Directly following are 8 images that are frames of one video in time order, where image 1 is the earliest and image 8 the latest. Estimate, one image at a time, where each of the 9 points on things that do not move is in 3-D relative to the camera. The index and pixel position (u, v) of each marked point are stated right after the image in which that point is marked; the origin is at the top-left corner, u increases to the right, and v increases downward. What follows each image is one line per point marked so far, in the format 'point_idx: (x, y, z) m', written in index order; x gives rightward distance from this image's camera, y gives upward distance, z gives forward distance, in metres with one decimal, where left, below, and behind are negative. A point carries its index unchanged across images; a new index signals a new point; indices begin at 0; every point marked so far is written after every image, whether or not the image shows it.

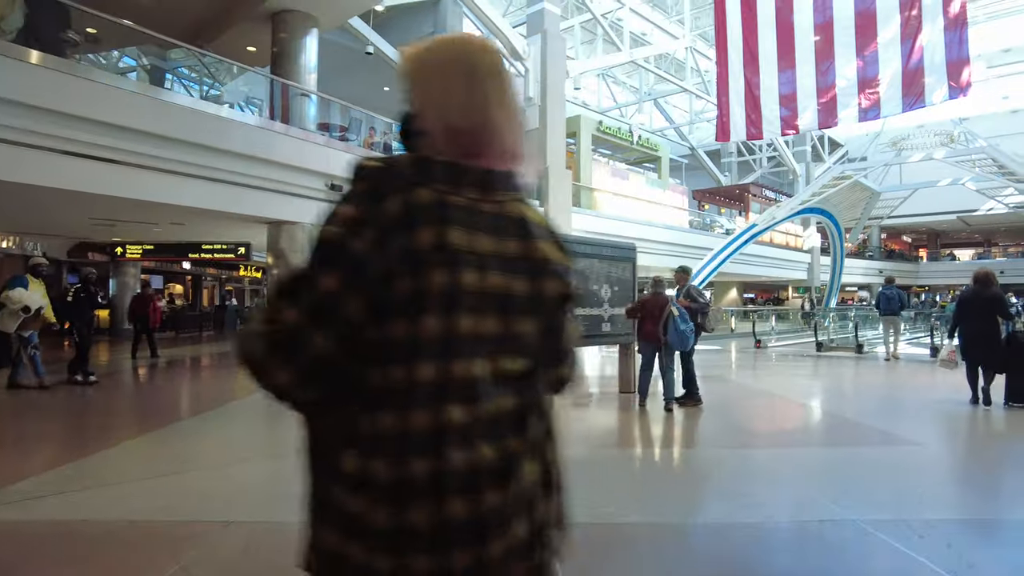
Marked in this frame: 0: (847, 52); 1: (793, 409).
0: (+6.2, +4.4, +11.8) m
1: (+3.2, -1.4, +7.2) m
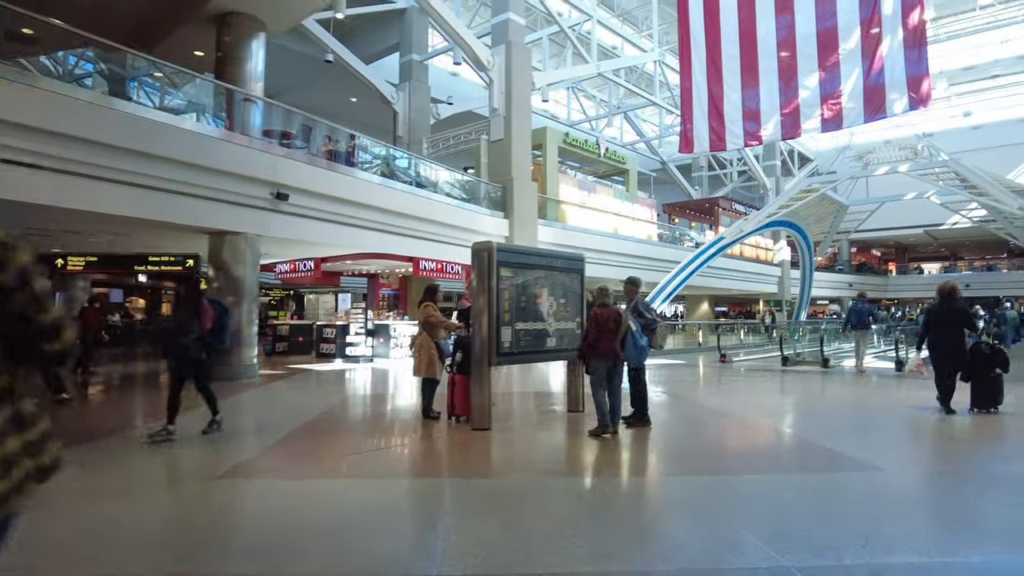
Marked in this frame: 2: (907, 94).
0: (+5.5, +4.1, +11.7) m
1: (+2.6, -1.5, +6.9) m
2: (+6.7, +3.3, +10.7) m
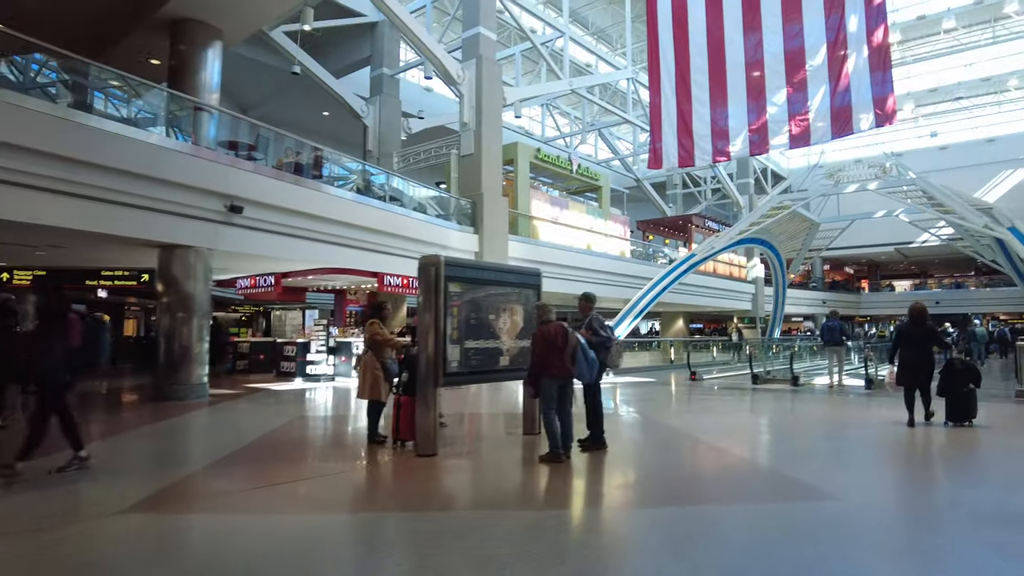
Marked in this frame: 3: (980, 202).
0: (+4.9, +3.8, +11.6) m
1: (+2.1, -1.7, +6.6) m
2: (+6.1, +3.0, +10.7) m
3: (+12.2, +2.3, +16.5) m
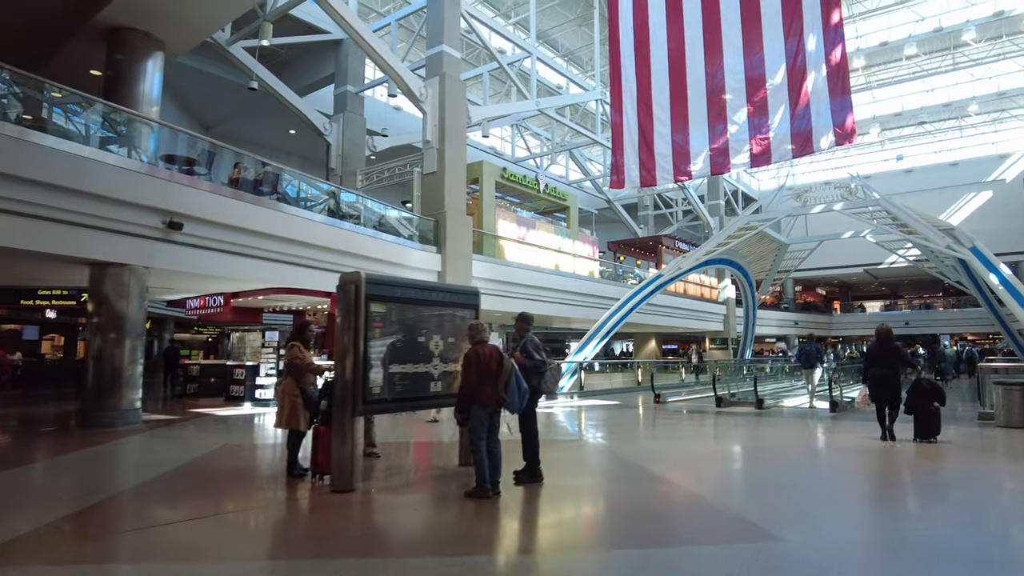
0: (+4.1, +3.5, +11.6) m
1: (+1.5, -1.9, +6.3) m
2: (+5.4, +2.6, +10.6) m
3: (+11.3, +1.7, +16.6) m
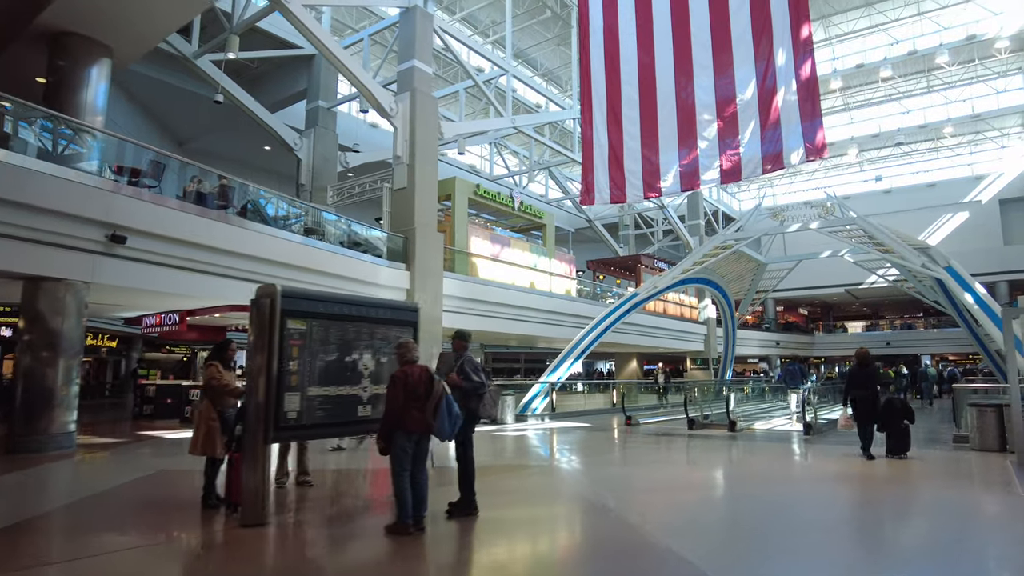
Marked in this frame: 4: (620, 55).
0: (+3.5, +3.1, +11.4) m
1: (+1.0, -2.1, +5.9) m
2: (+4.8, +2.3, +10.4) m
3: (+10.6, +1.2, +16.5) m
4: (+2.1, +4.4, +12.1) m
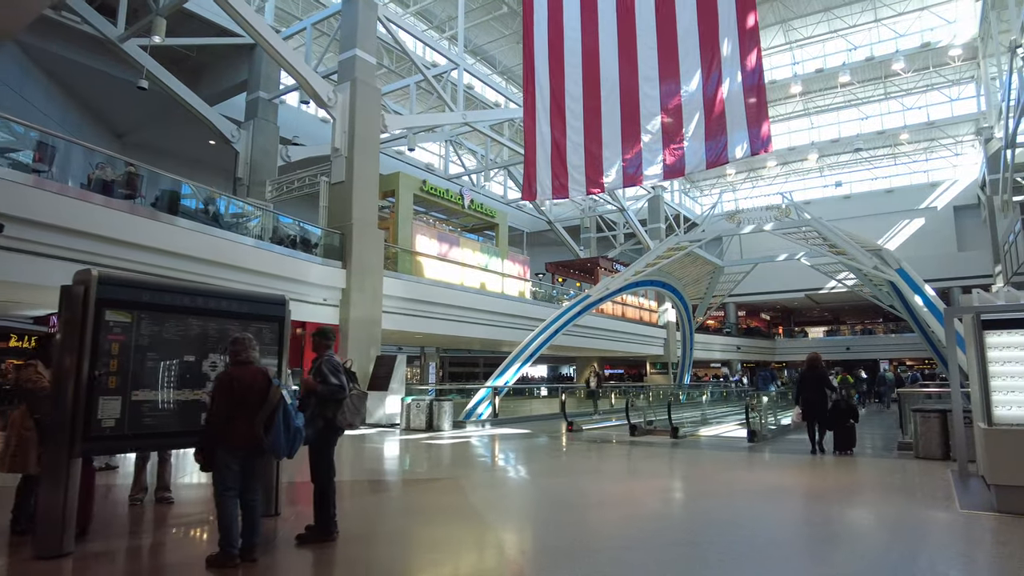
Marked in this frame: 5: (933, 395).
0: (+2.4, +3.1, +10.9) m
1: (+0.1, -2.0, +5.3) m
2: (+3.7, +2.3, +10.0) m
3: (+9.2, +1.1, +16.3) m
4: (+0.9, +4.4, +11.6) m
5: (+6.2, -1.6, +9.4) m
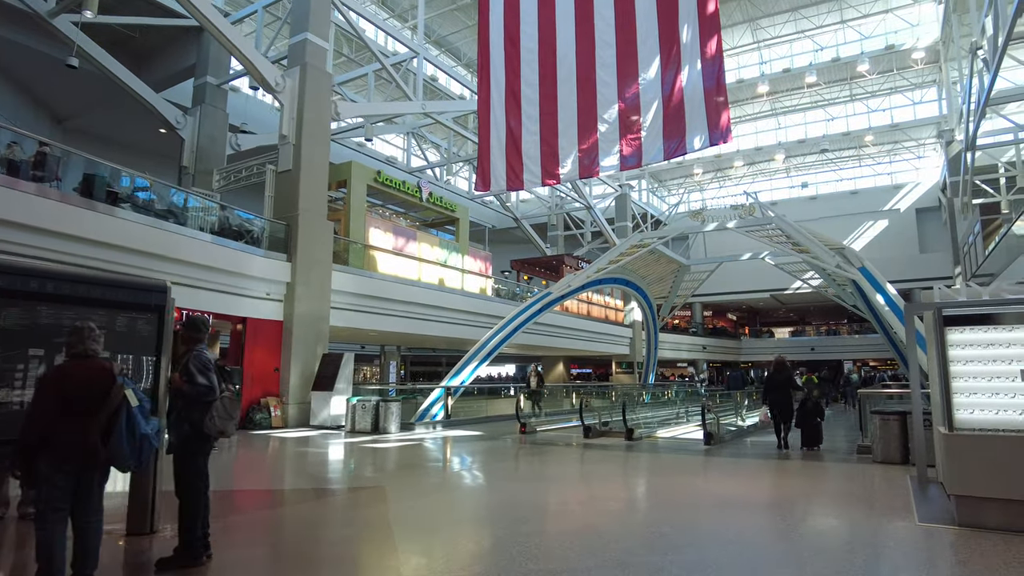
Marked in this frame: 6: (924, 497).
0: (+1.6, +3.2, +10.5) m
1: (-0.5, -1.9, +4.7) m
2: (+3.0, +2.4, +9.6) m
3: (+8.2, +1.1, +16.1) m
4: (+0.1, +4.5, +11.1) m
5: (+5.5, -1.6, +9.1) m
6: (+3.8, -1.9, +5.8) m
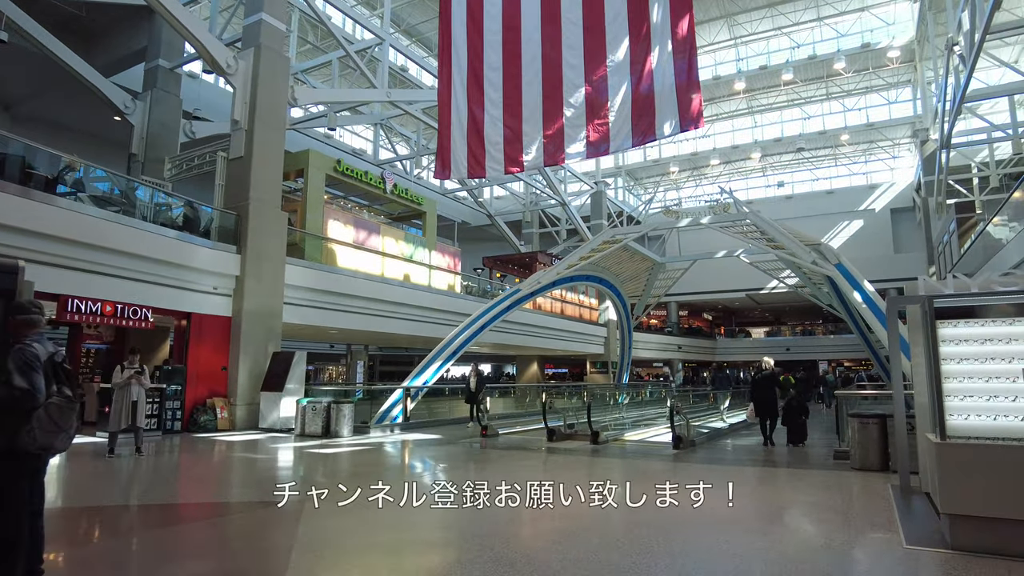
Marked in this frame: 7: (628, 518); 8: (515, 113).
0: (+1.0, +3.3, +9.9) m
1: (-0.9, -1.8, +4.1) m
2: (+2.4, +2.5, +9.1) m
3: (+7.4, +1.2, +15.7) m
4: (-0.5, +4.6, +10.5) m
5: (+4.9, -1.5, +8.7) m
6: (+3.3, -1.8, +5.3) m
7: (+1.0, -2.0, +5.5) m
8: (+0.1, +2.8, +10.1) m
